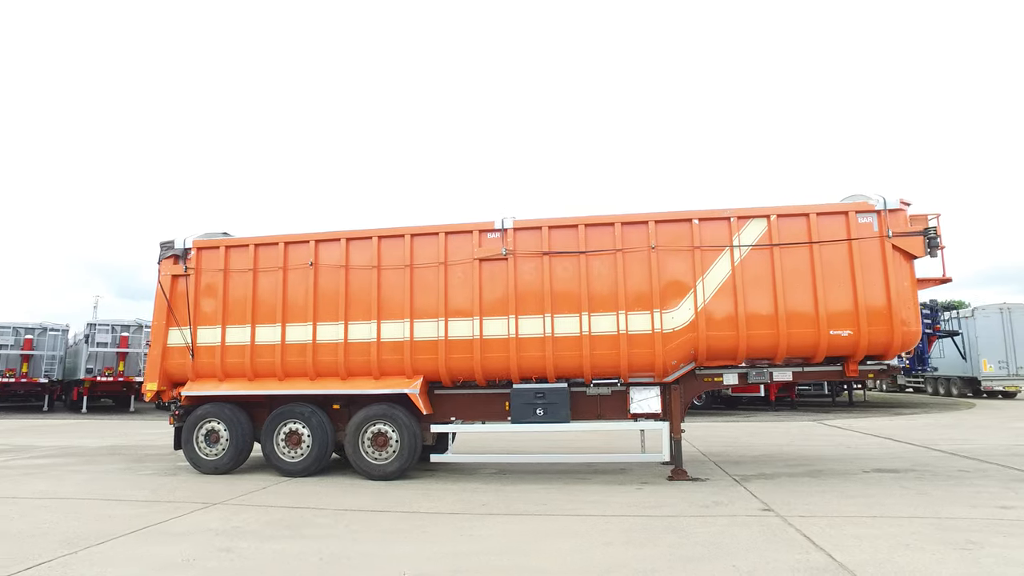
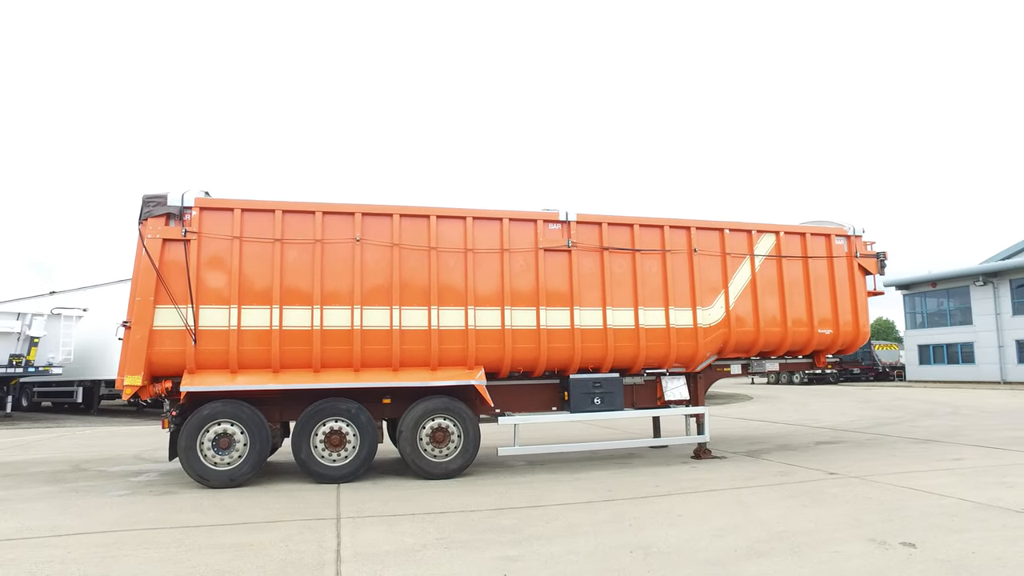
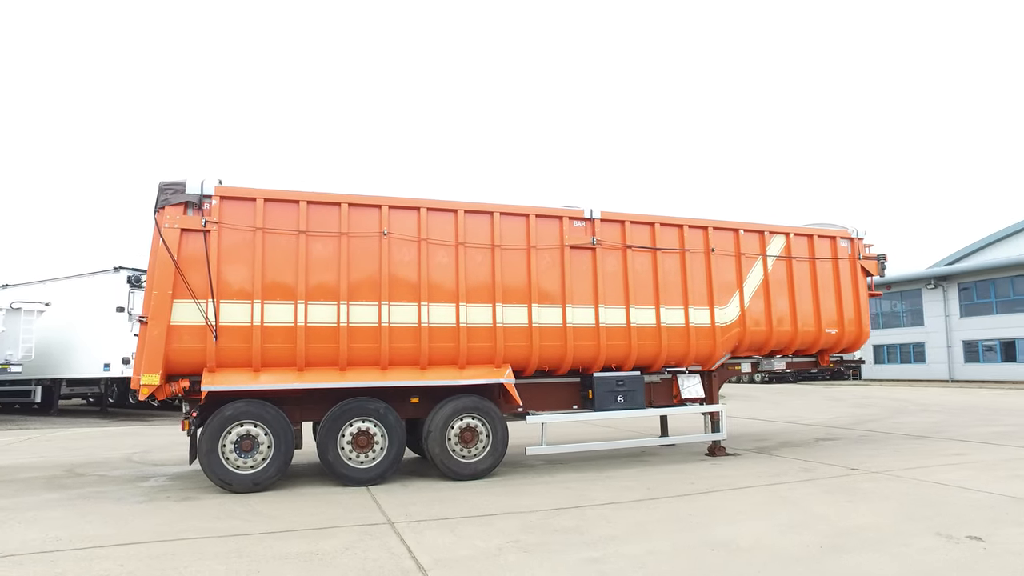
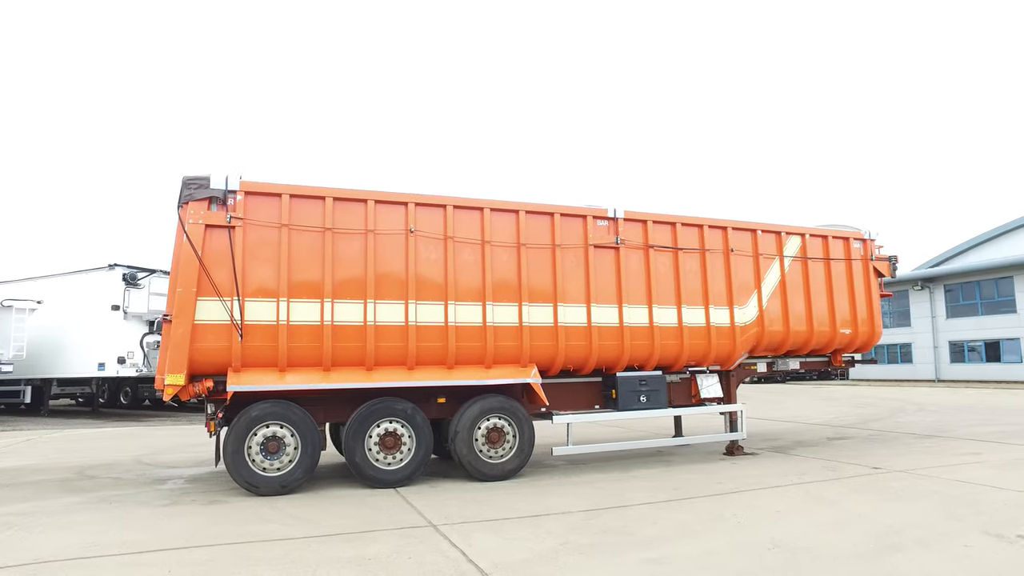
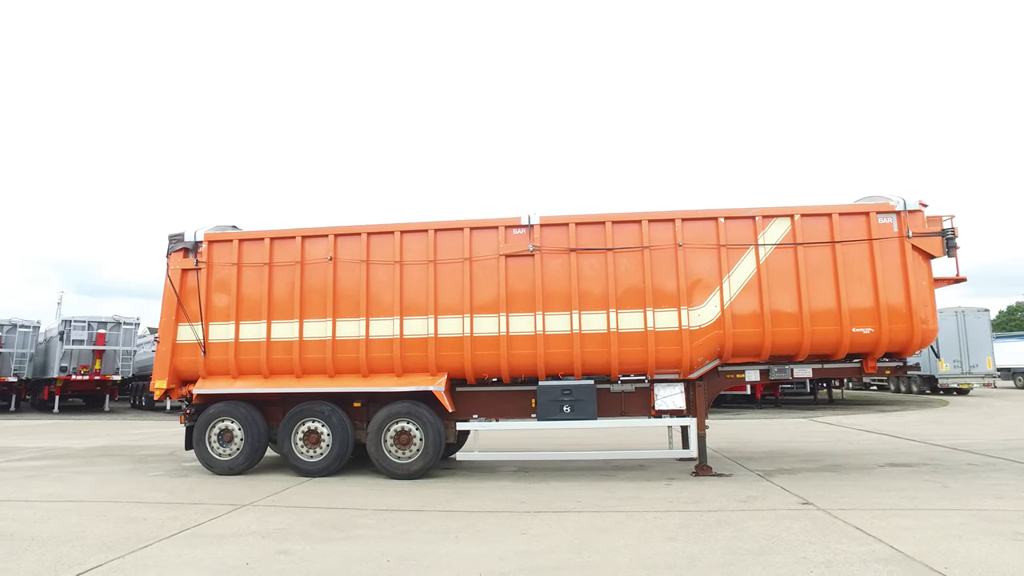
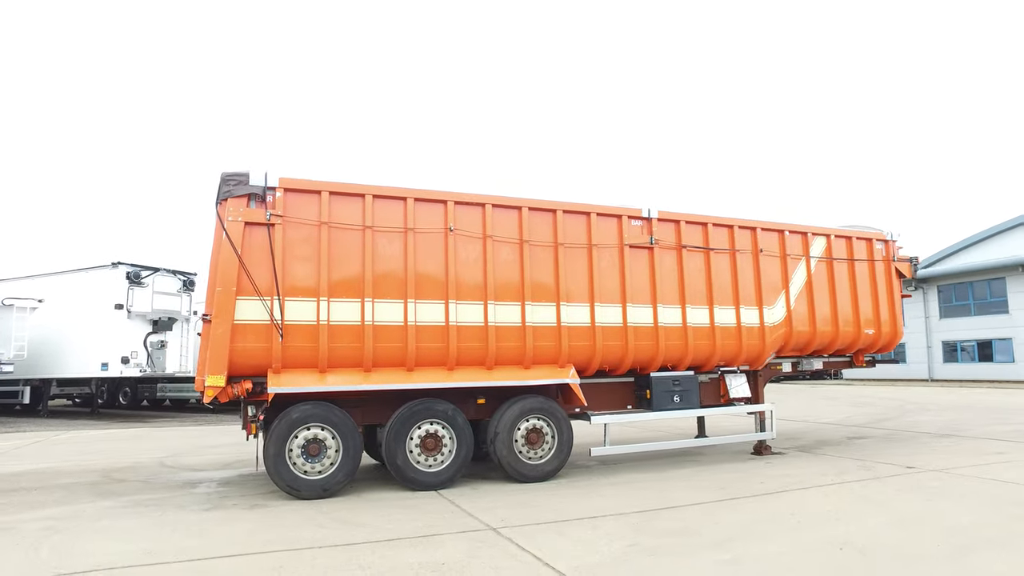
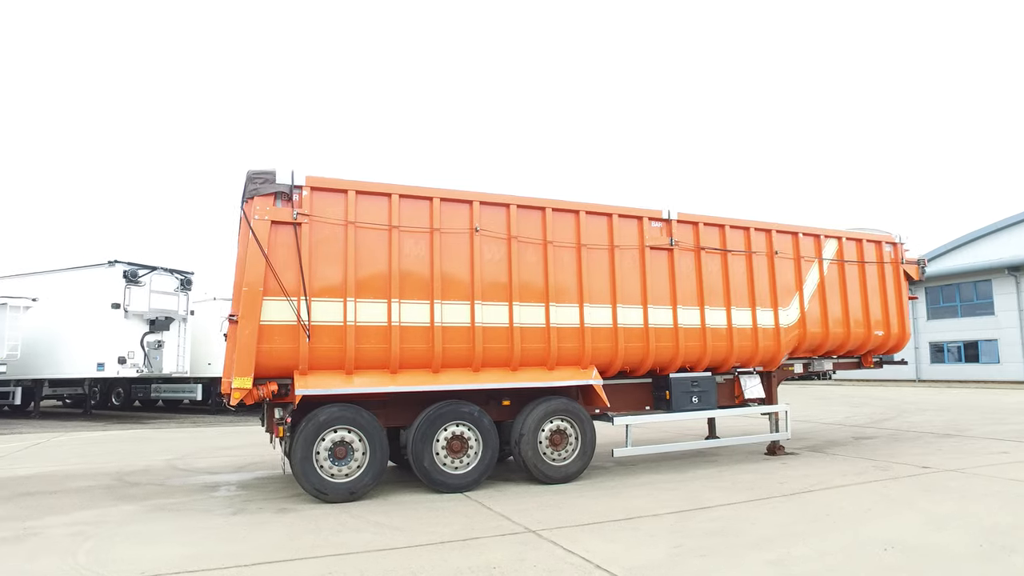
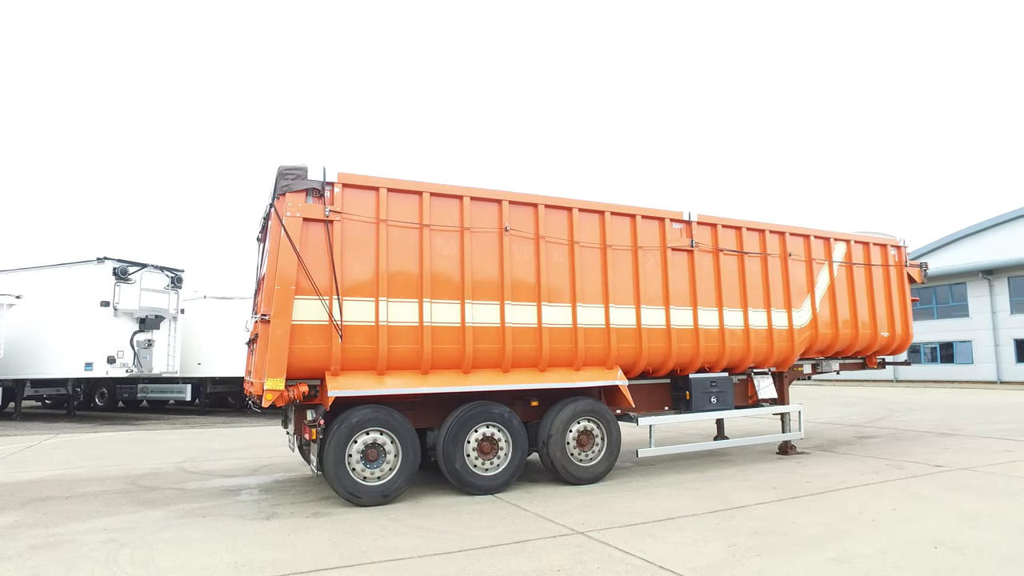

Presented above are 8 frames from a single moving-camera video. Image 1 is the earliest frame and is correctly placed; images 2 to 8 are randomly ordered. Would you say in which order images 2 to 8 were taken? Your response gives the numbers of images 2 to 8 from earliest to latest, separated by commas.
5, 2, 3, 4, 6, 7, 8
